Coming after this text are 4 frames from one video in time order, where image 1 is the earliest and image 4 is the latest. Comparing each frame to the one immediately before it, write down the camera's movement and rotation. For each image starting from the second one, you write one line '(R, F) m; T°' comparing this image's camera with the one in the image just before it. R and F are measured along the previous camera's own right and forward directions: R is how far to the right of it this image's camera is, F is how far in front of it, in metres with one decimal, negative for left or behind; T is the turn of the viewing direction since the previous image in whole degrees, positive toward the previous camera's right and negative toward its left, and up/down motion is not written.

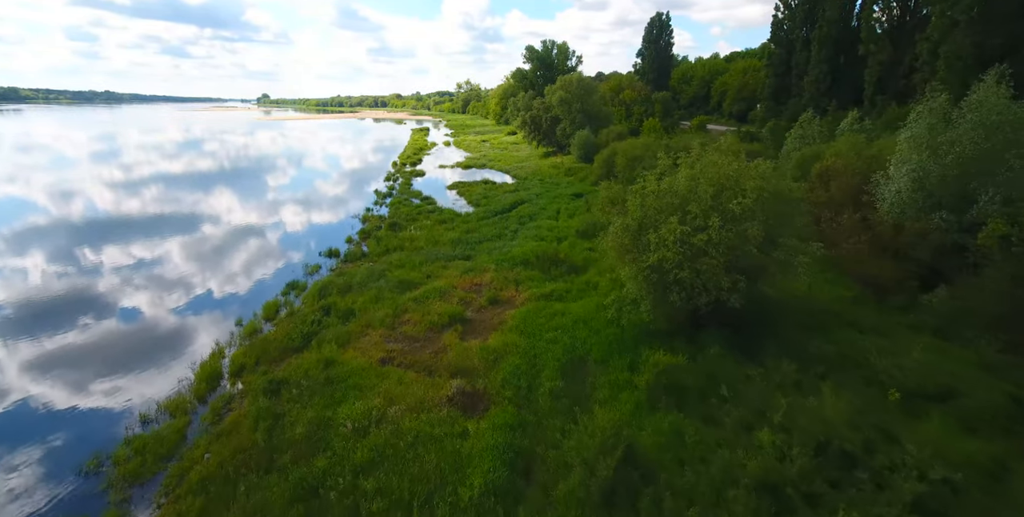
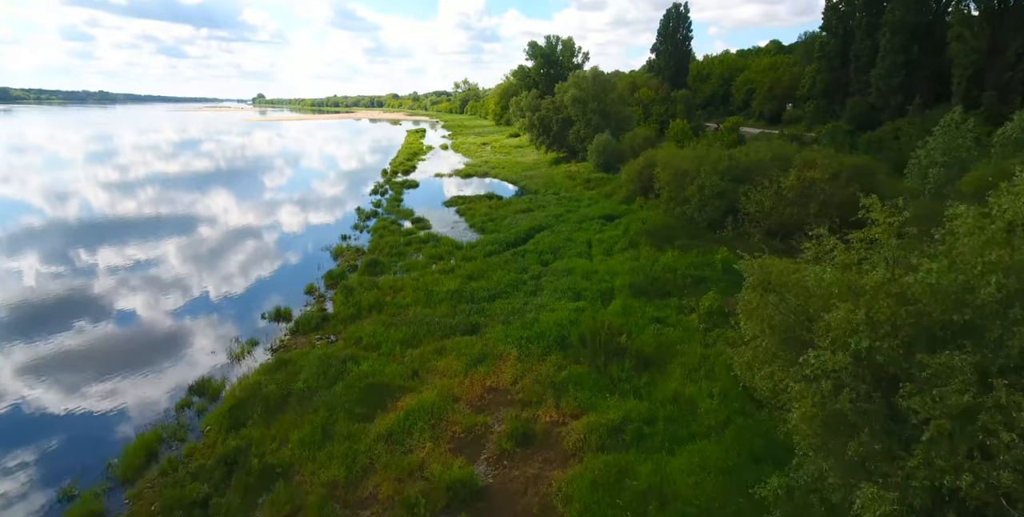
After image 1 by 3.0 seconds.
(-0.8, +6.3) m; 0°
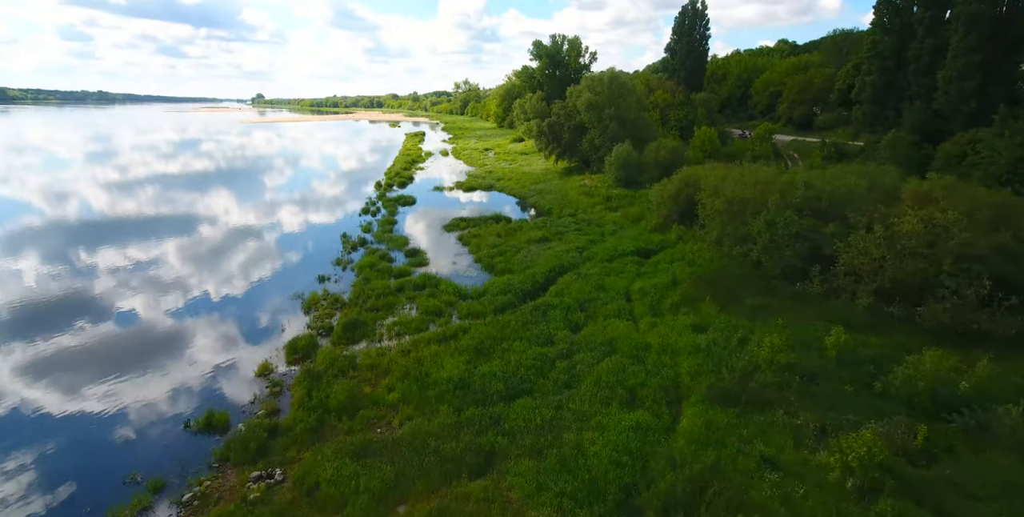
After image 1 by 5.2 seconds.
(-0.6, +4.4) m; 0°
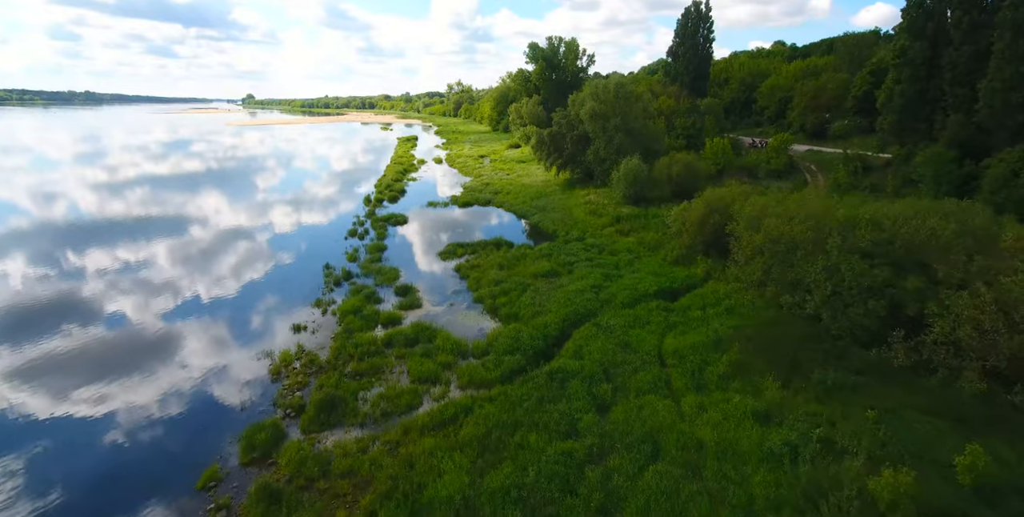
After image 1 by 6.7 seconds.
(-0.5, +2.8) m; +1°
